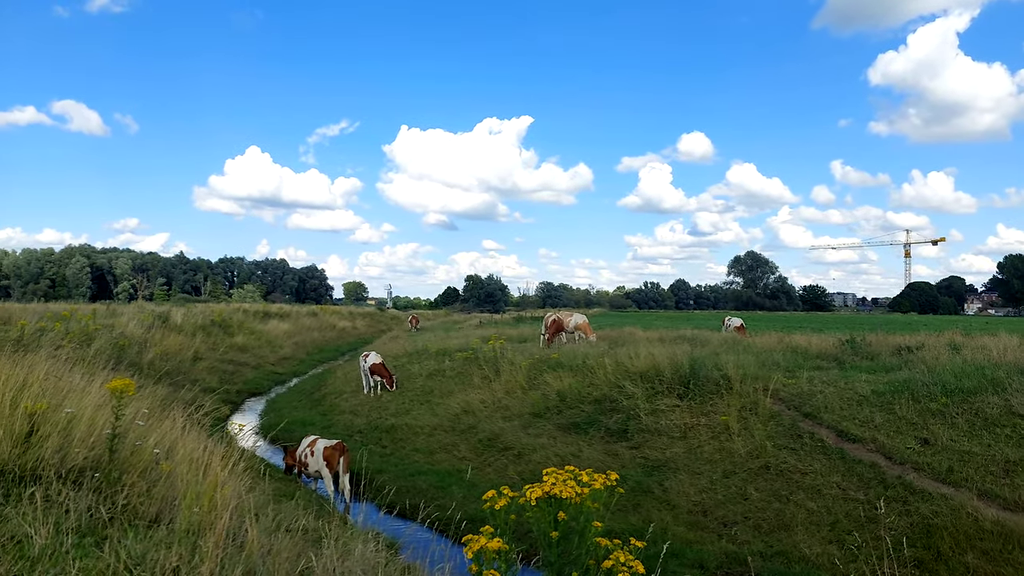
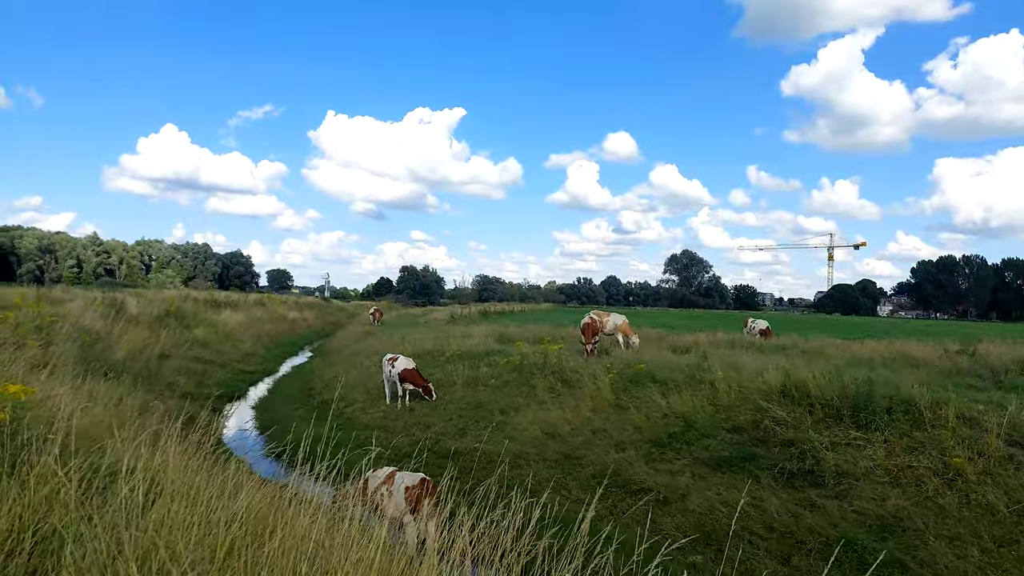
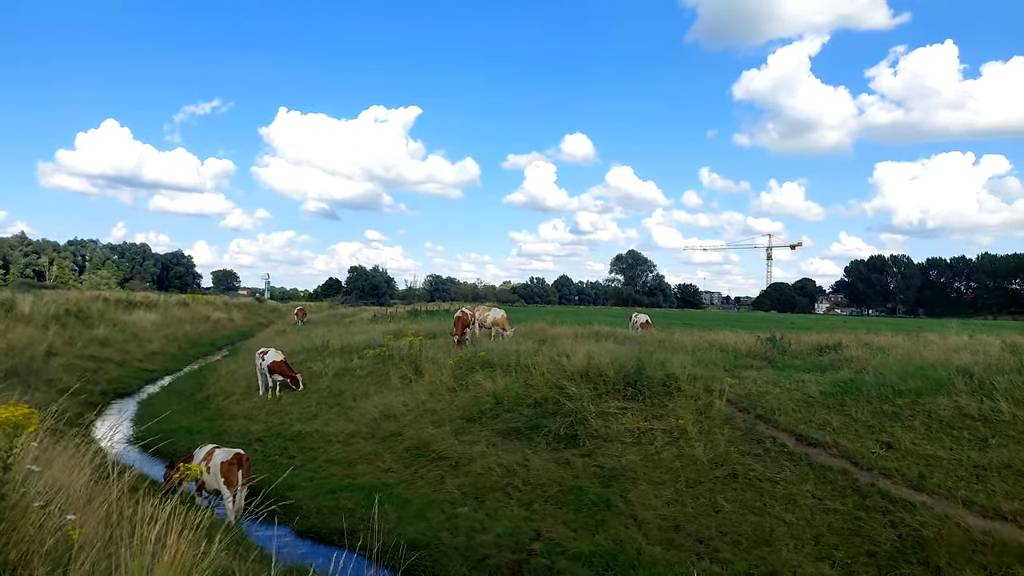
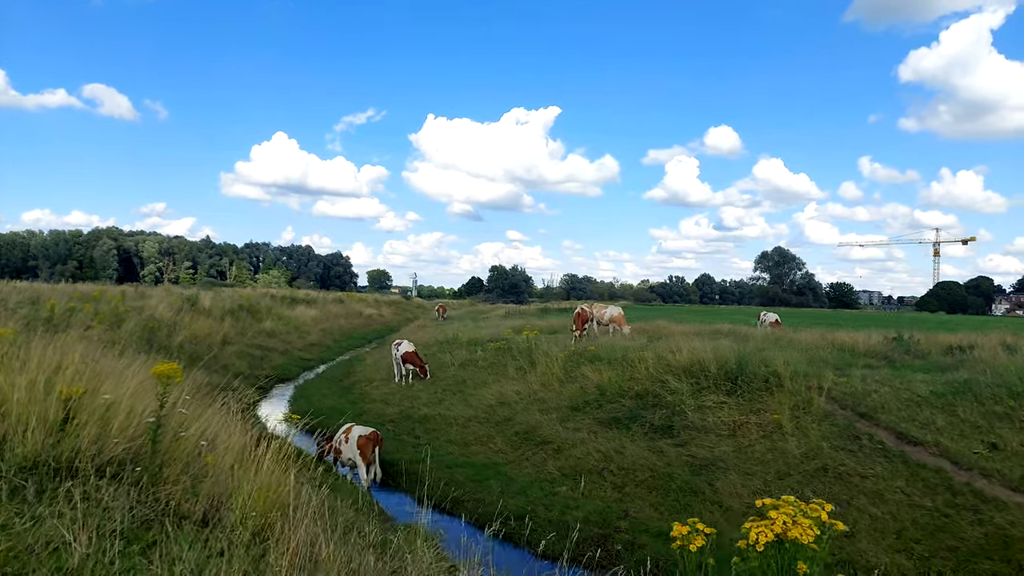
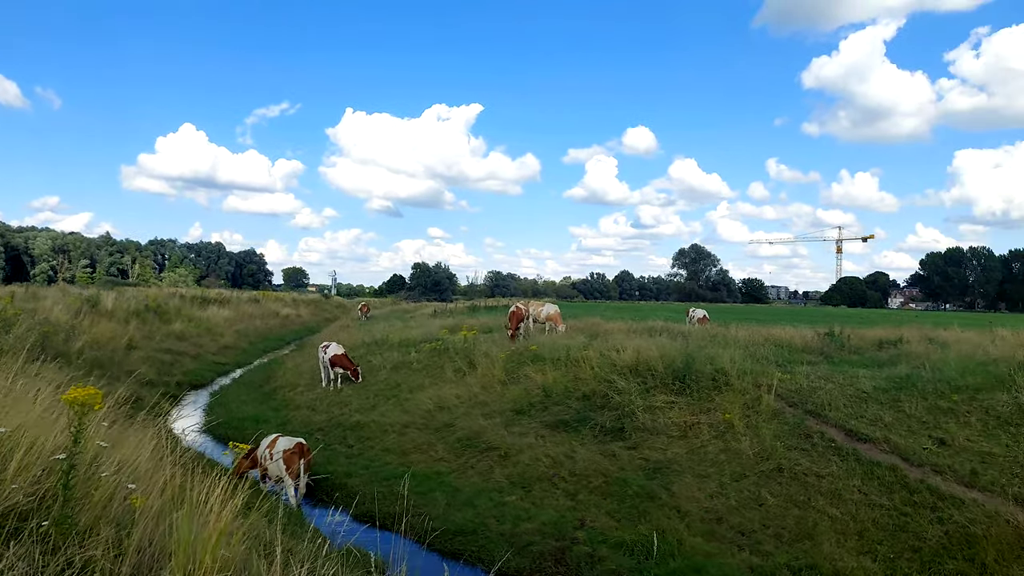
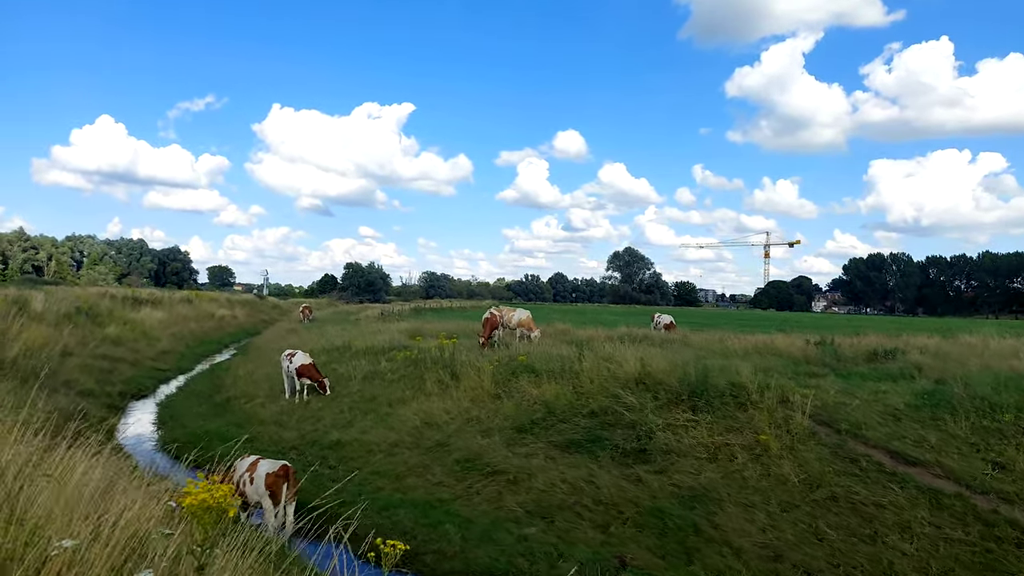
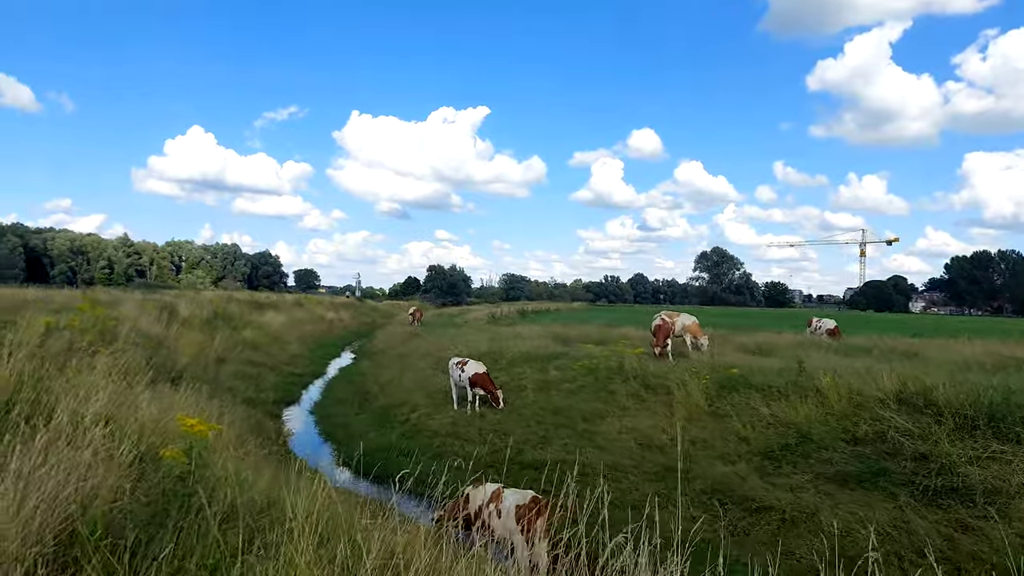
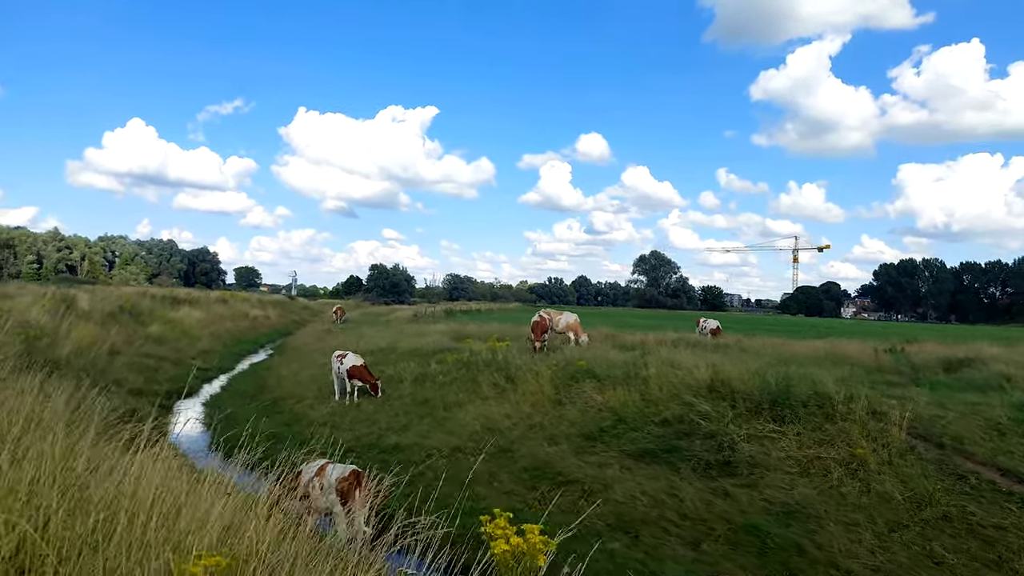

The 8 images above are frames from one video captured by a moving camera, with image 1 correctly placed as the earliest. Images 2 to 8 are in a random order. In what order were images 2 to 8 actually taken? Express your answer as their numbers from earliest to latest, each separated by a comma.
4, 5, 3, 6, 8, 2, 7
